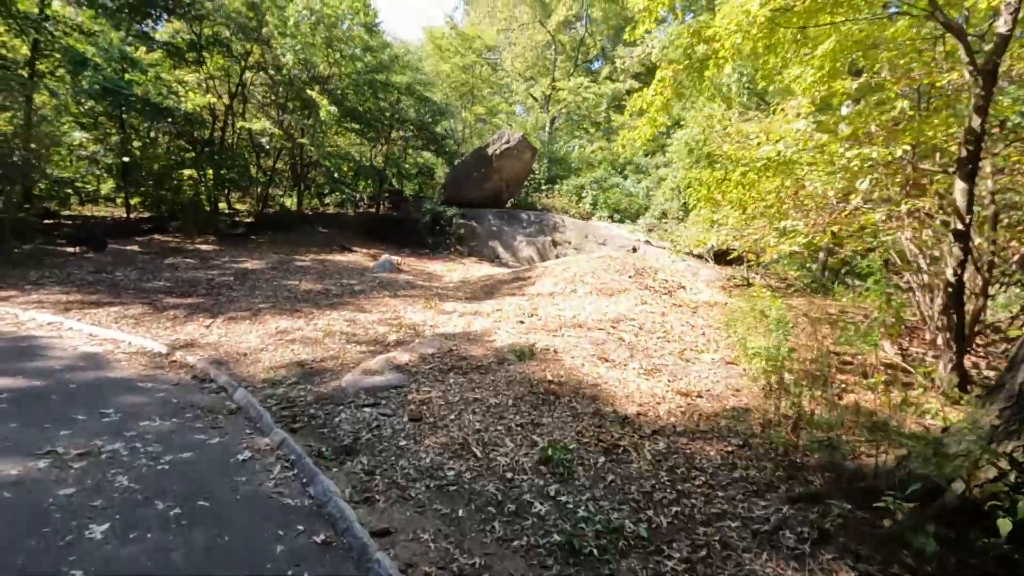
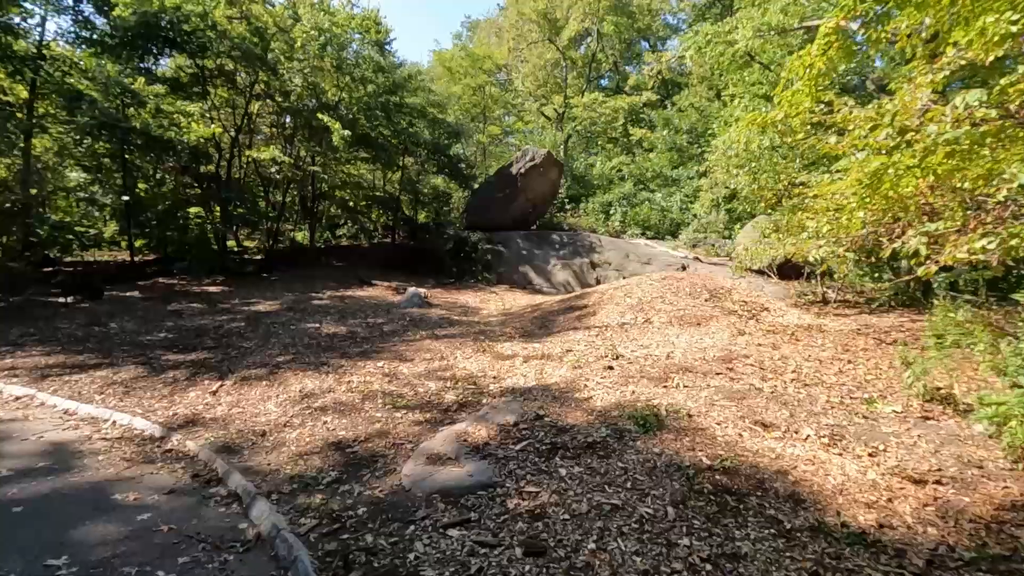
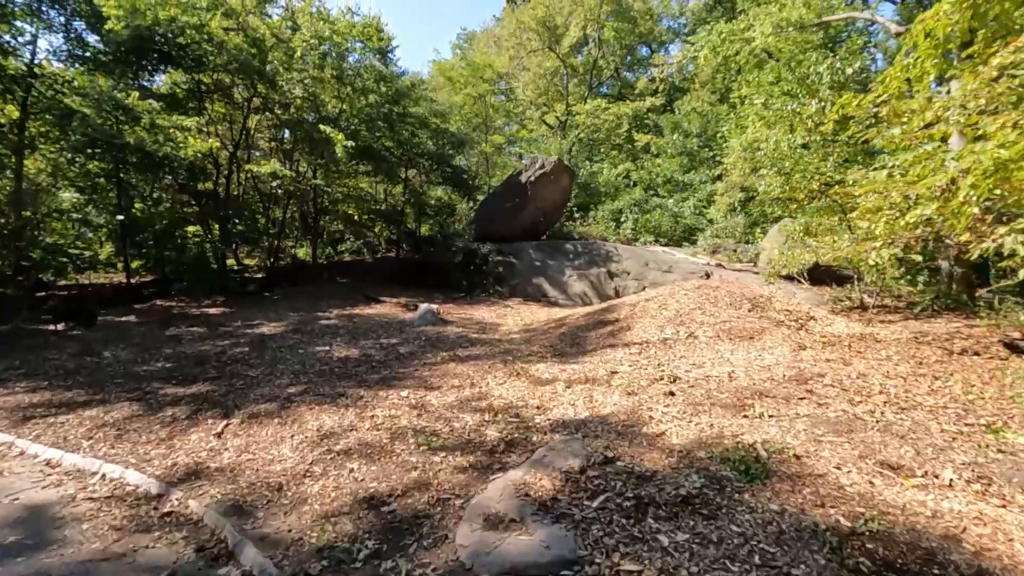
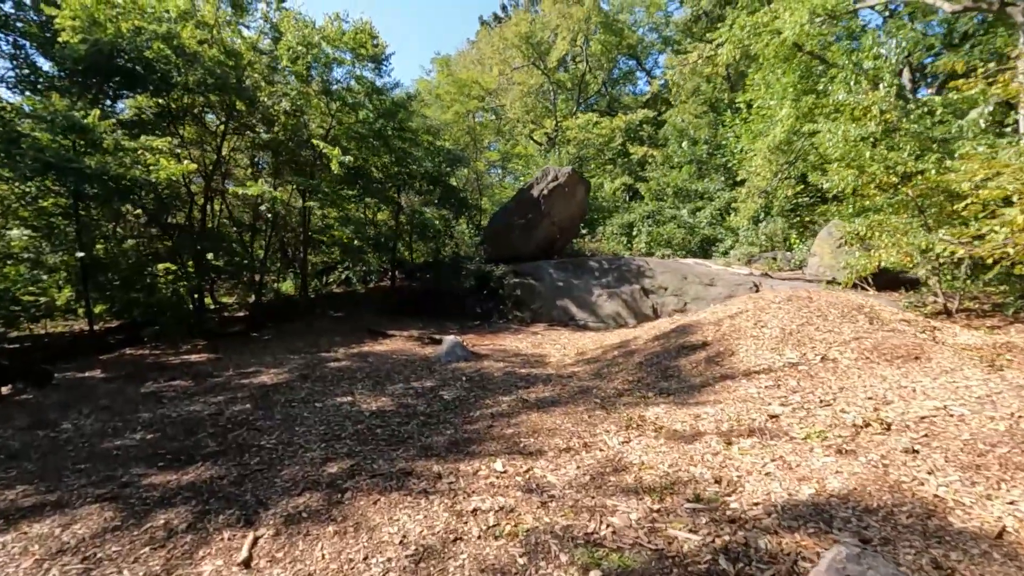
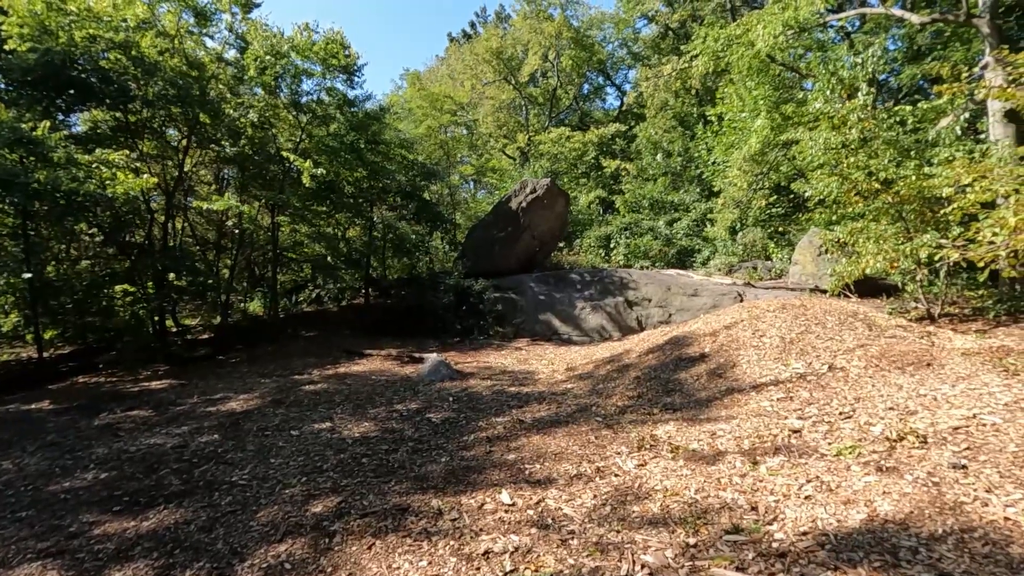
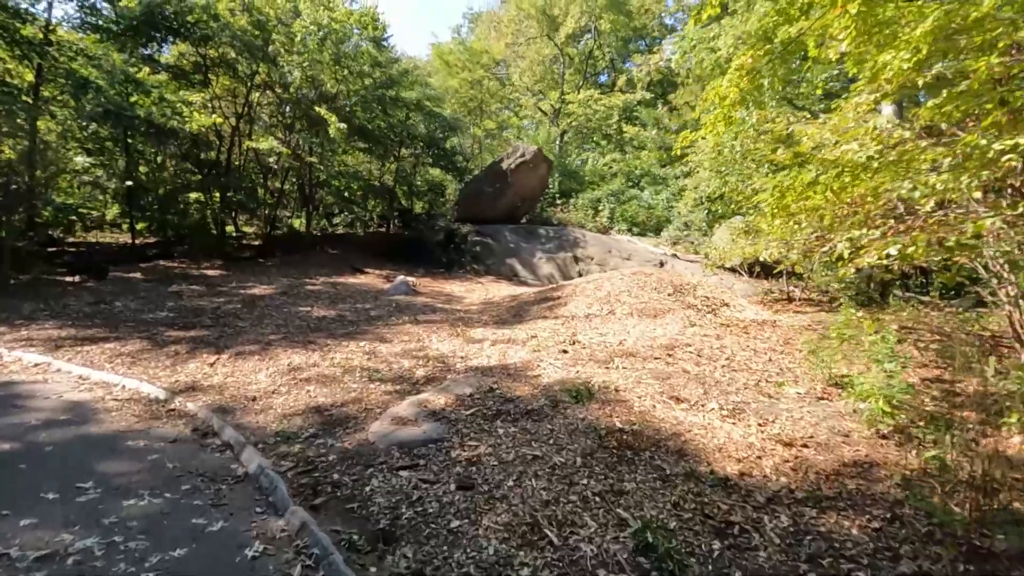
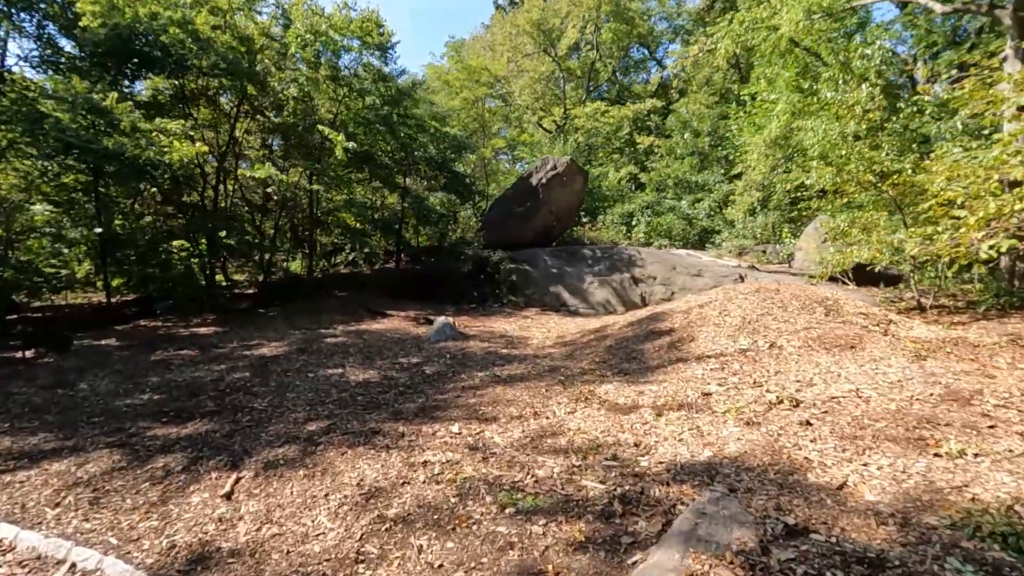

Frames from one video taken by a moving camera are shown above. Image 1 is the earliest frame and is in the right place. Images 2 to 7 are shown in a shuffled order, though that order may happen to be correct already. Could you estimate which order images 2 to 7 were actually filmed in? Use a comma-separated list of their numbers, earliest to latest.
6, 2, 3, 7, 4, 5
